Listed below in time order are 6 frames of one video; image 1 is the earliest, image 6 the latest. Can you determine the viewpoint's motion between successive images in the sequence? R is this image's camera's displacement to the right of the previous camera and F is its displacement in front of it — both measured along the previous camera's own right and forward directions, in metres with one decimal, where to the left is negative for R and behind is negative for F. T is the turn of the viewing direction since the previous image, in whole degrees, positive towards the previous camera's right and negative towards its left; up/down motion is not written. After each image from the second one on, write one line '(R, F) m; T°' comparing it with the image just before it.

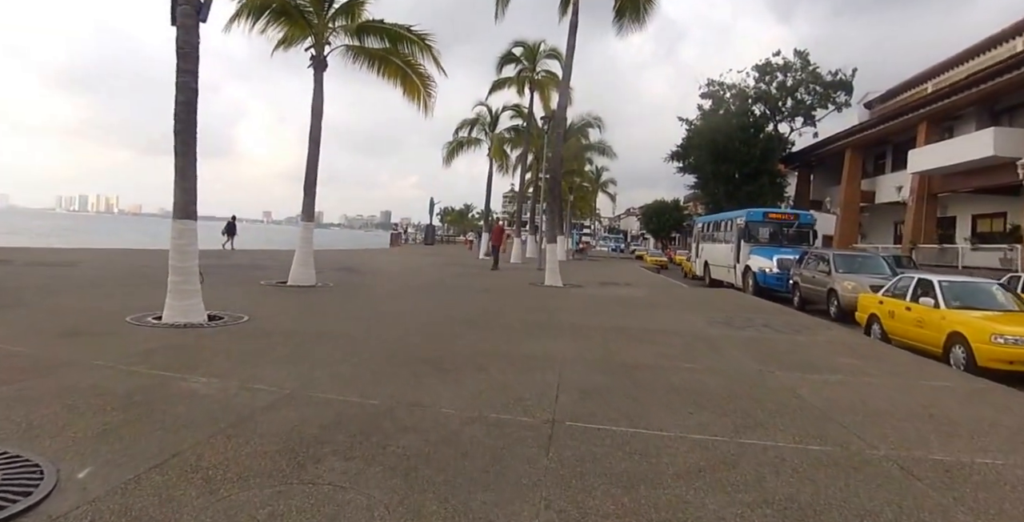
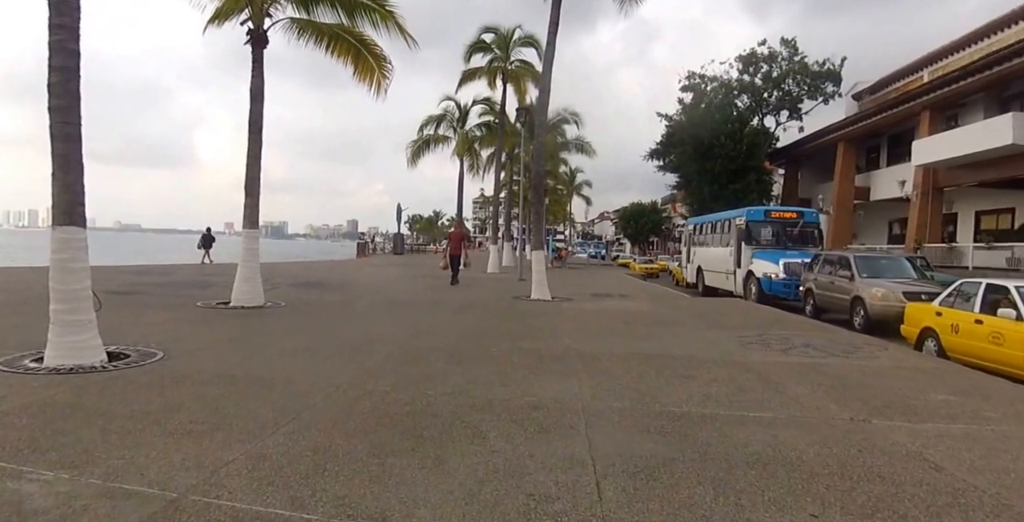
(-0.3, +2.1) m; +3°
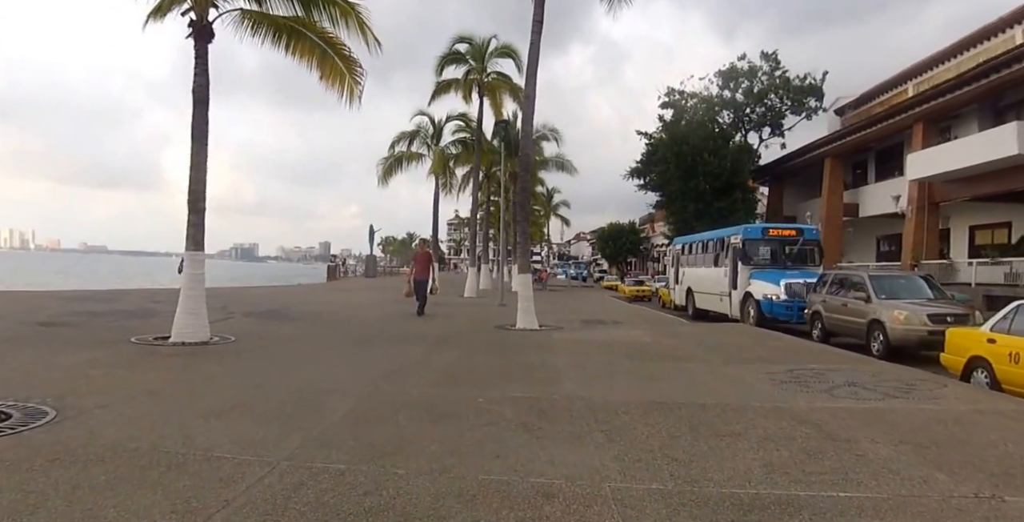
(-0.2, +1.6) m; +2°
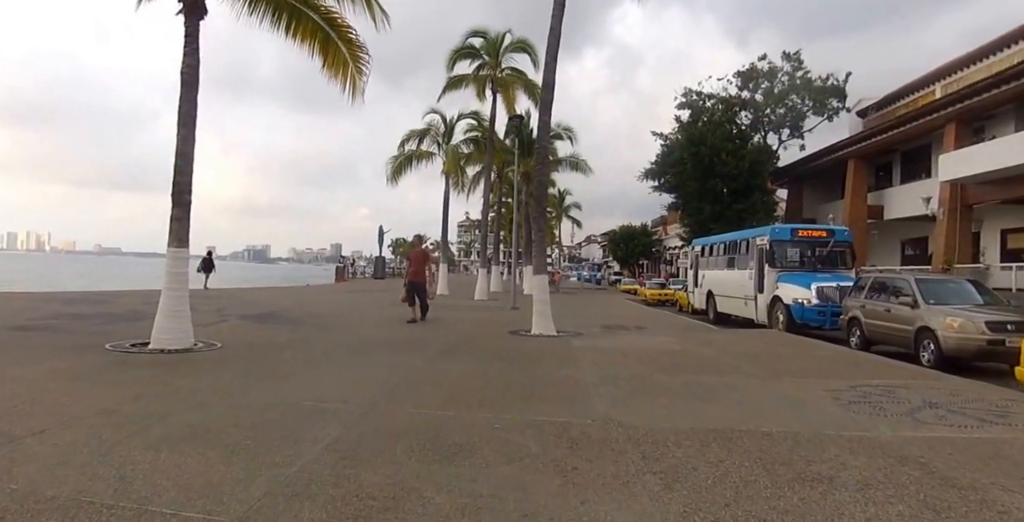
(-0.2, +1.1) m; -1°
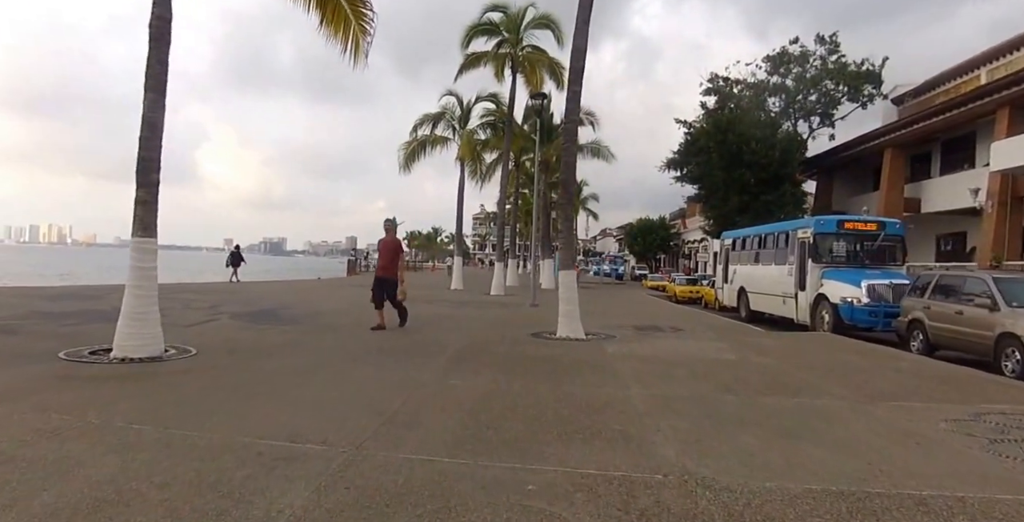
(-0.2, +1.5) m; -1°
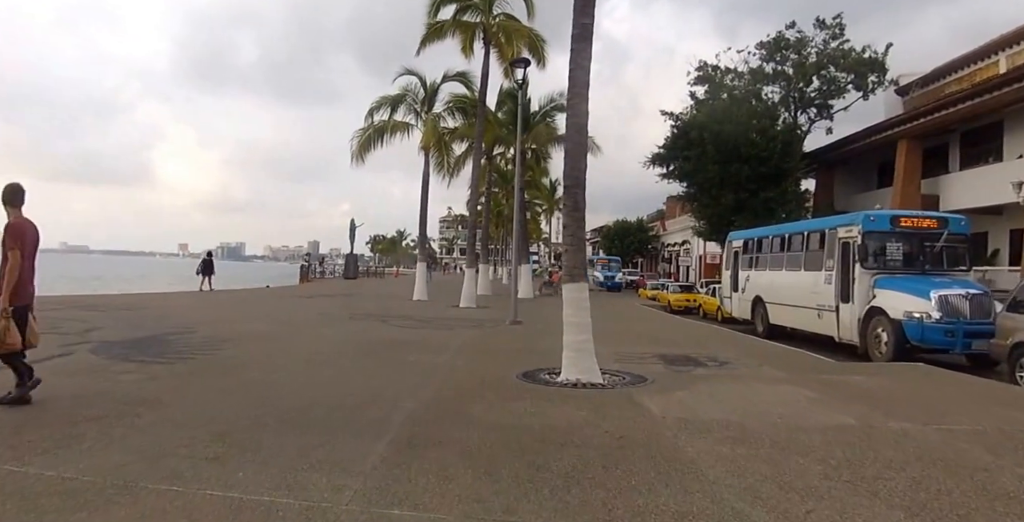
(-0.2, +4.0) m; +3°
